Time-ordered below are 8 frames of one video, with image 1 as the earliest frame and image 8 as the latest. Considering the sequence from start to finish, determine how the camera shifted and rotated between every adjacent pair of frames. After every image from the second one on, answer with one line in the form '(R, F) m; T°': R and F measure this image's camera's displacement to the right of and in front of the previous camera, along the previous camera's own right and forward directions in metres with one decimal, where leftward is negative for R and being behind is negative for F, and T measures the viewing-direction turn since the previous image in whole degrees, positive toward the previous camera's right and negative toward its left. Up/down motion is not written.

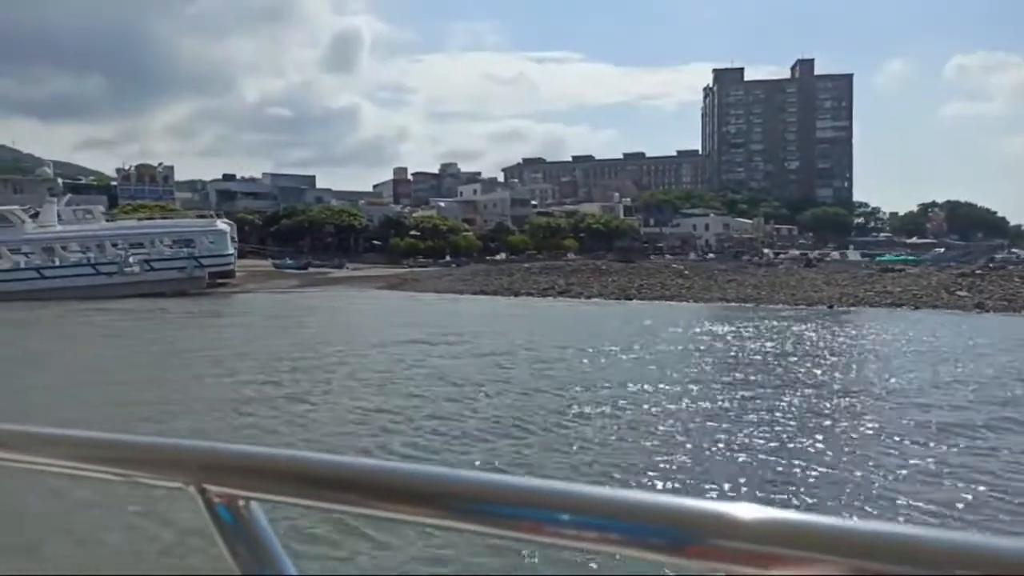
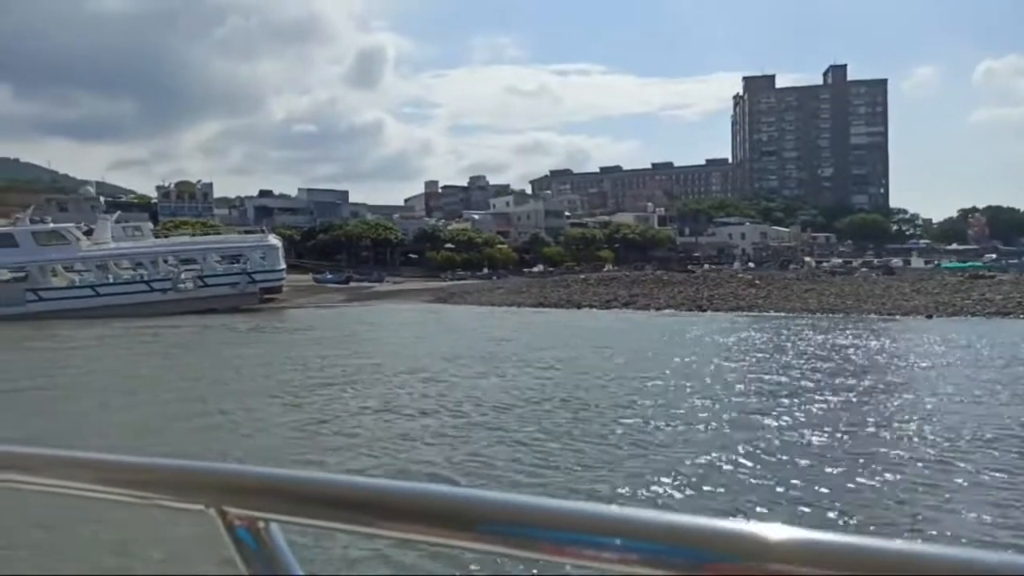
(-0.9, +0.5) m; -2°
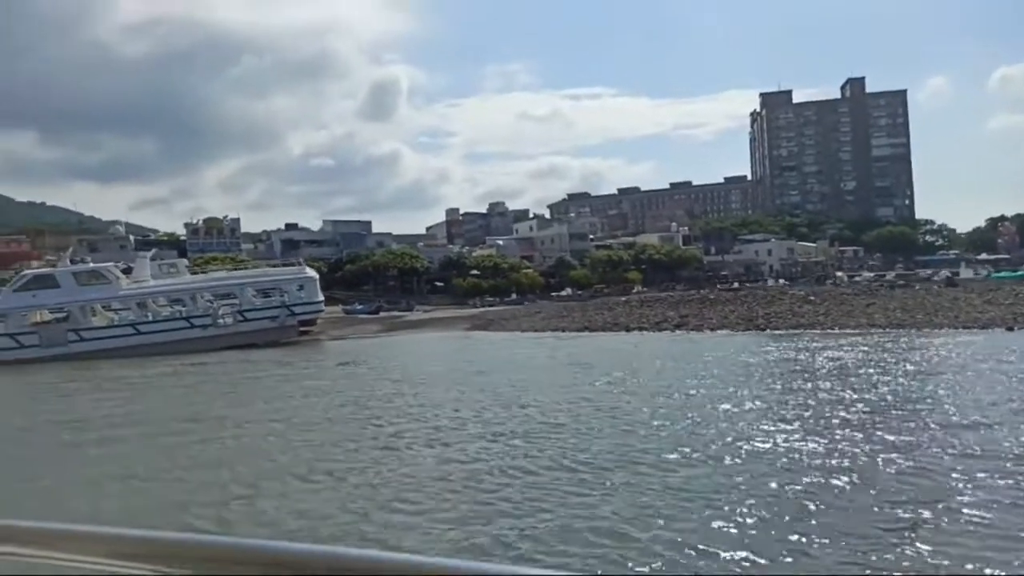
(-0.7, +0.4) m; -1°
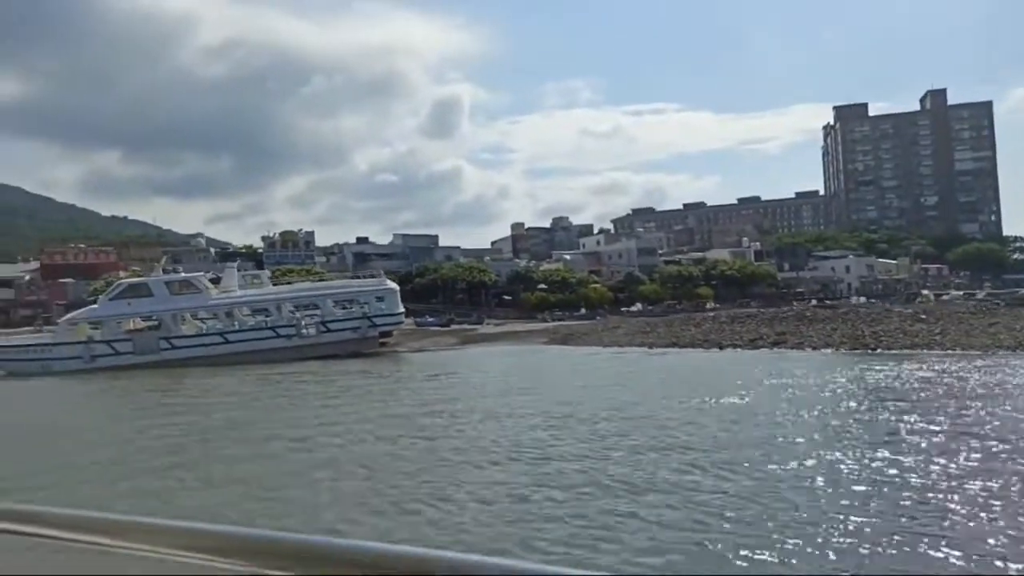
(-0.7, +0.3) m; -5°
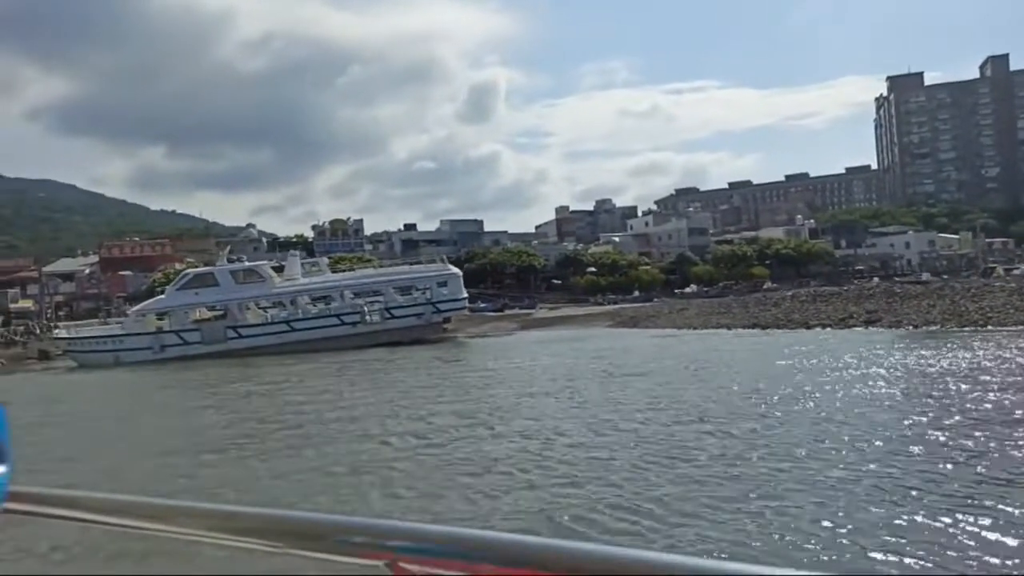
(-0.8, +0.5) m; -3°
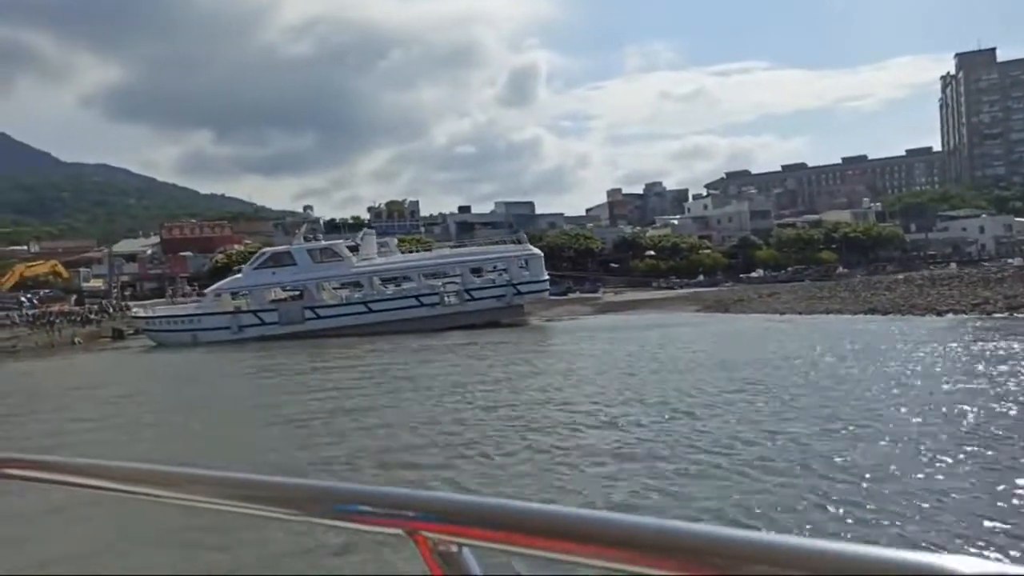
(-1.3, +0.9) m; -3°
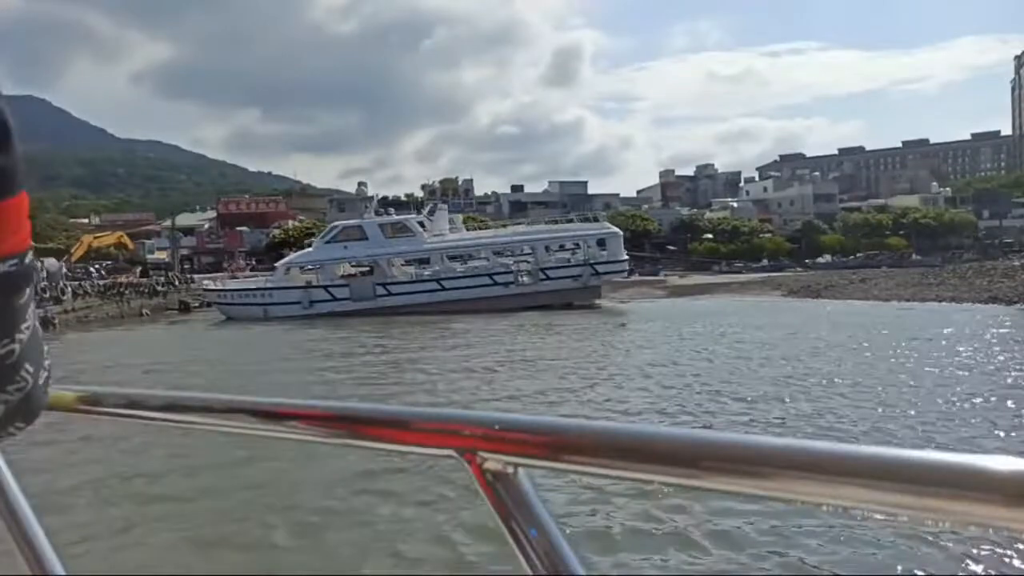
(-1.1, +0.8) m; -3°
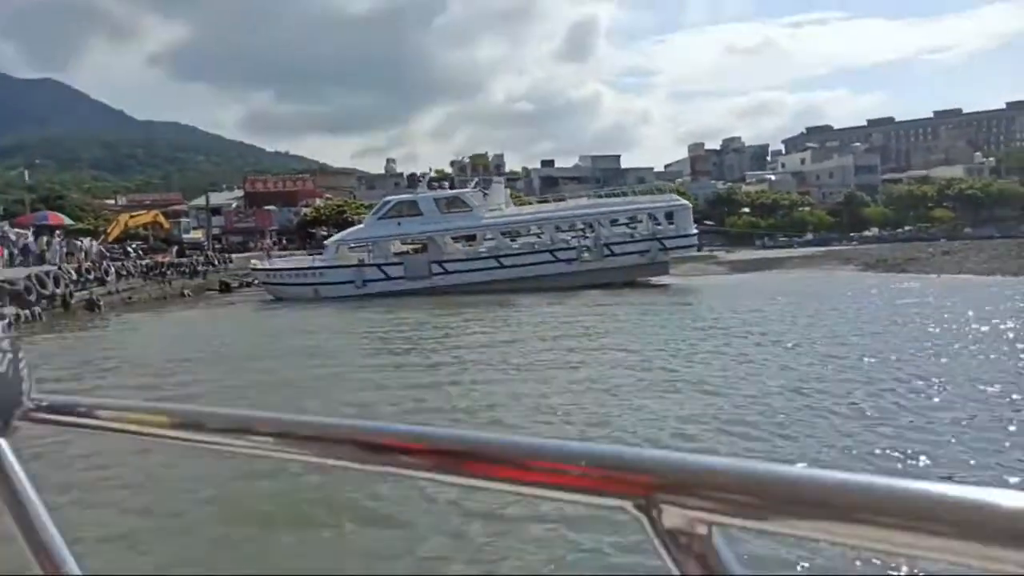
(-1.3, +1.1) m; -1°
